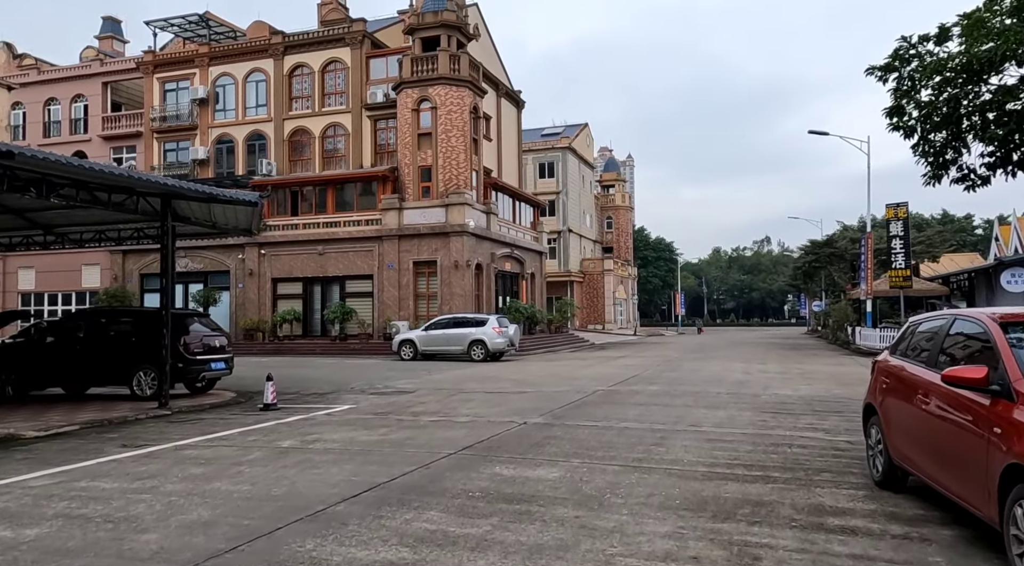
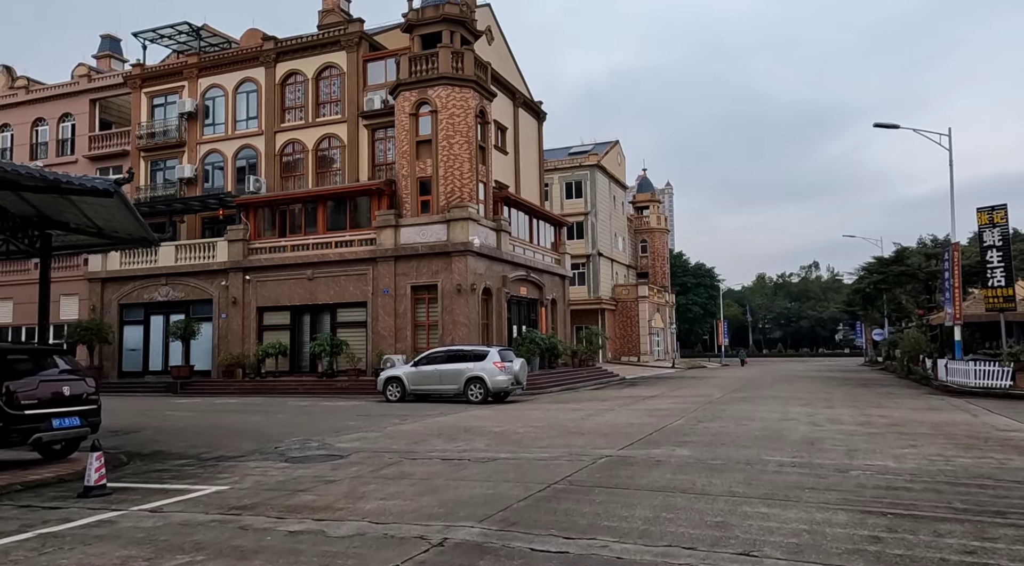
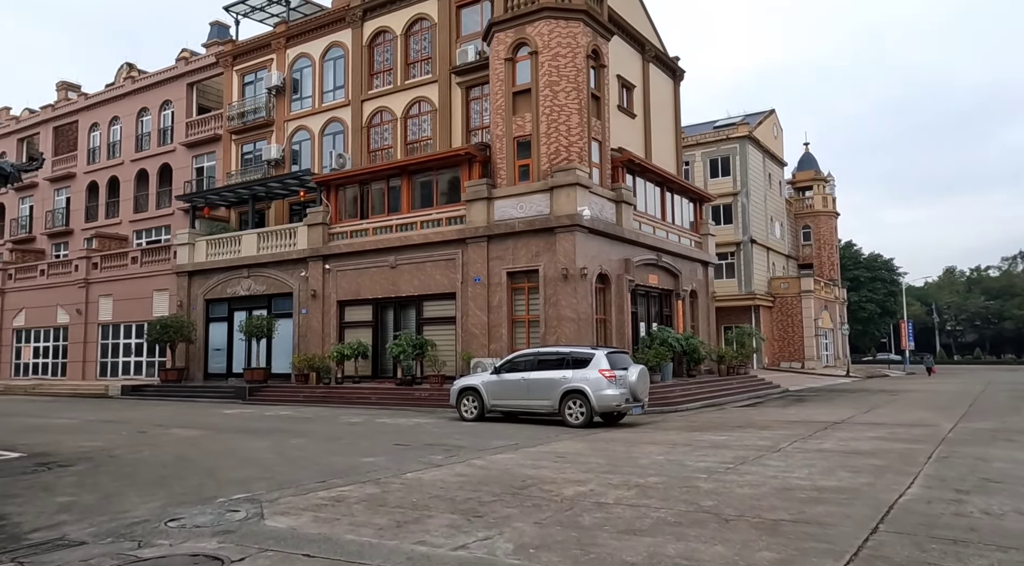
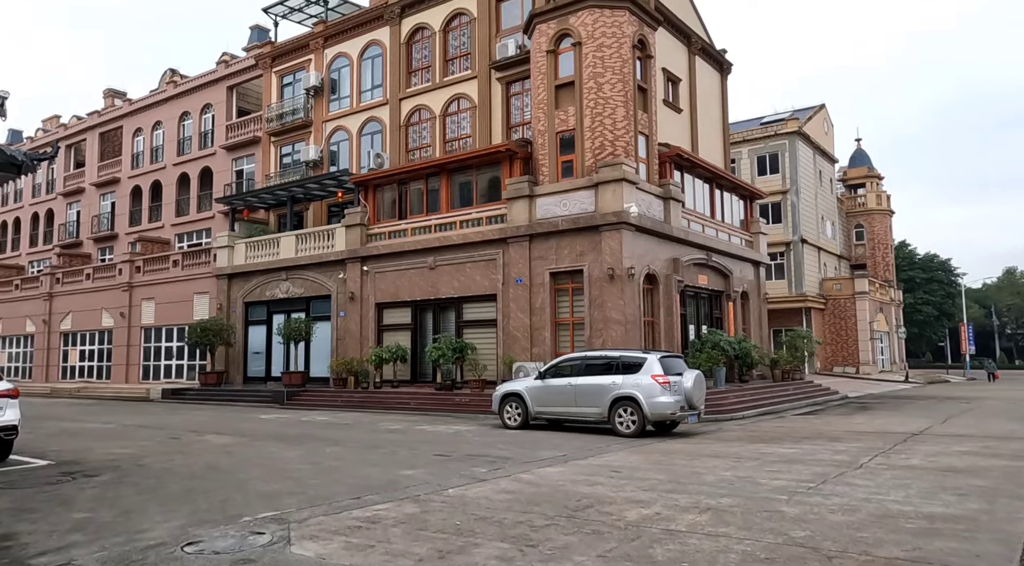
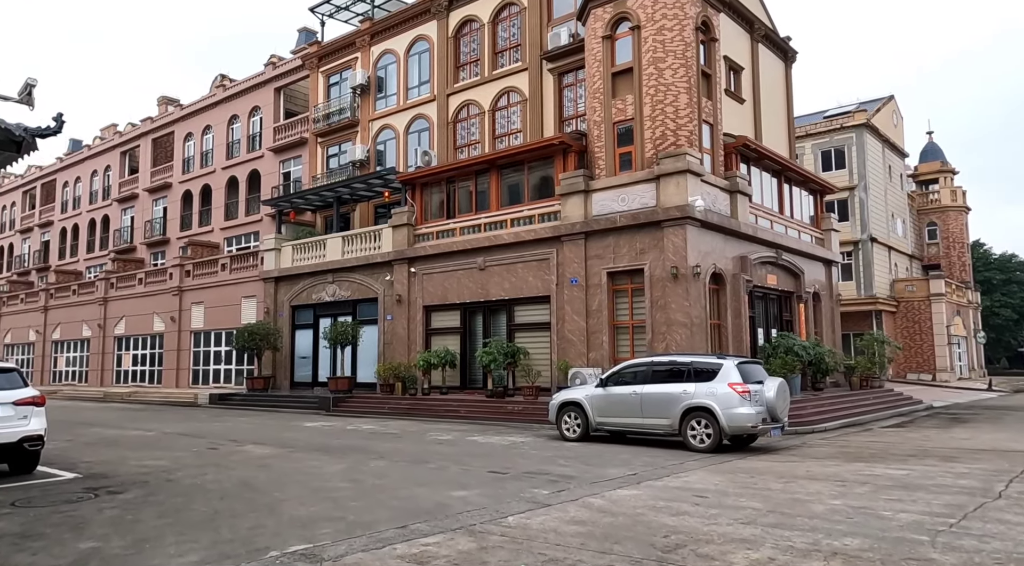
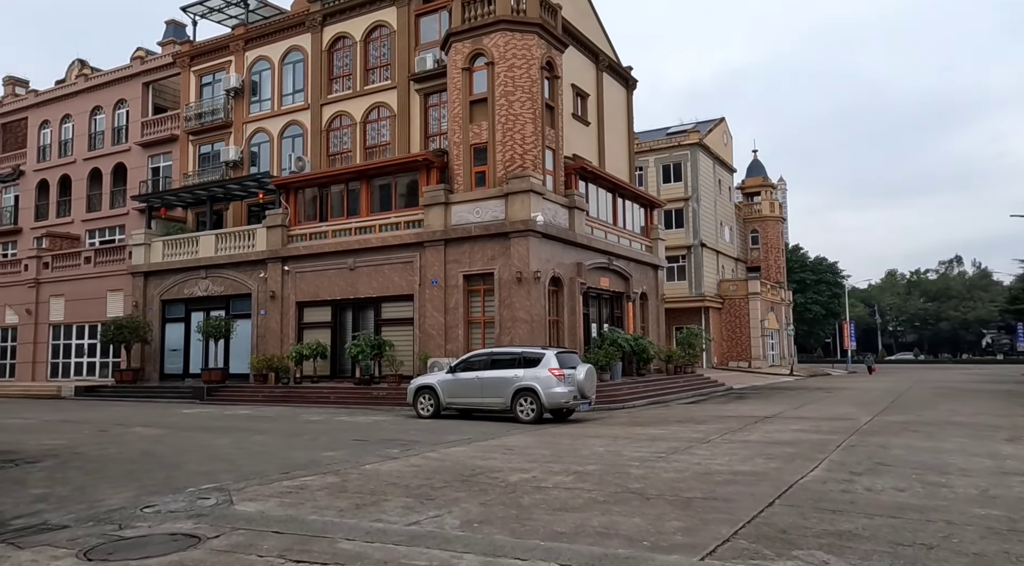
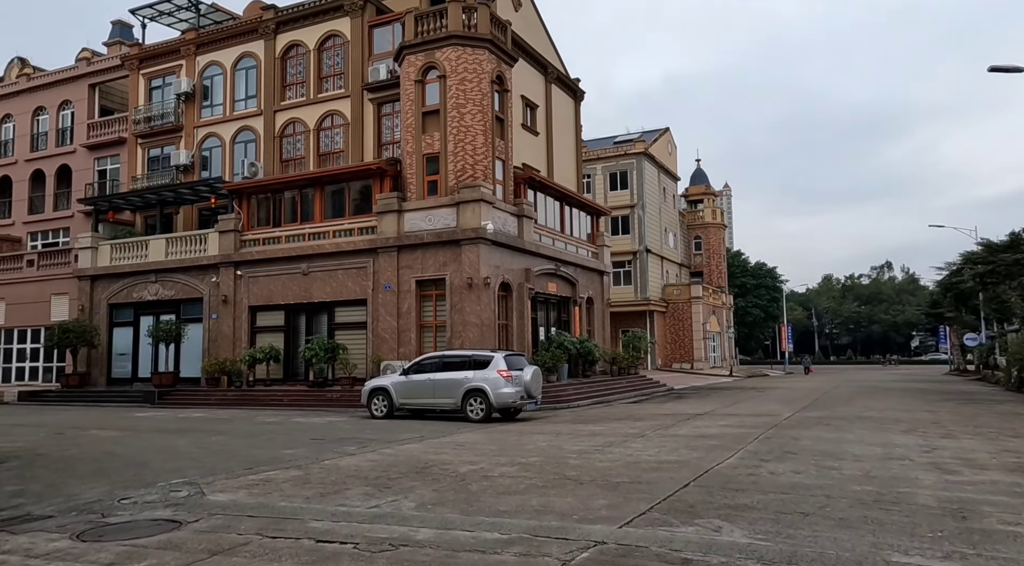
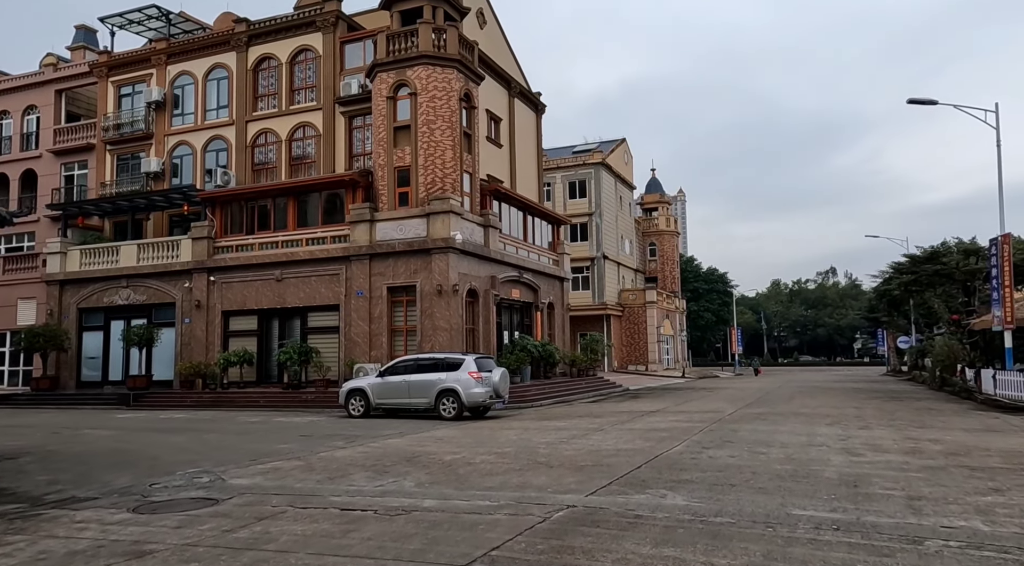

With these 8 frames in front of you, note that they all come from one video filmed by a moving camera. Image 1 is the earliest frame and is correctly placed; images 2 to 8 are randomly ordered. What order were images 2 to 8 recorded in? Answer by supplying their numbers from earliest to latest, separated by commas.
2, 8, 7, 6, 3, 4, 5
